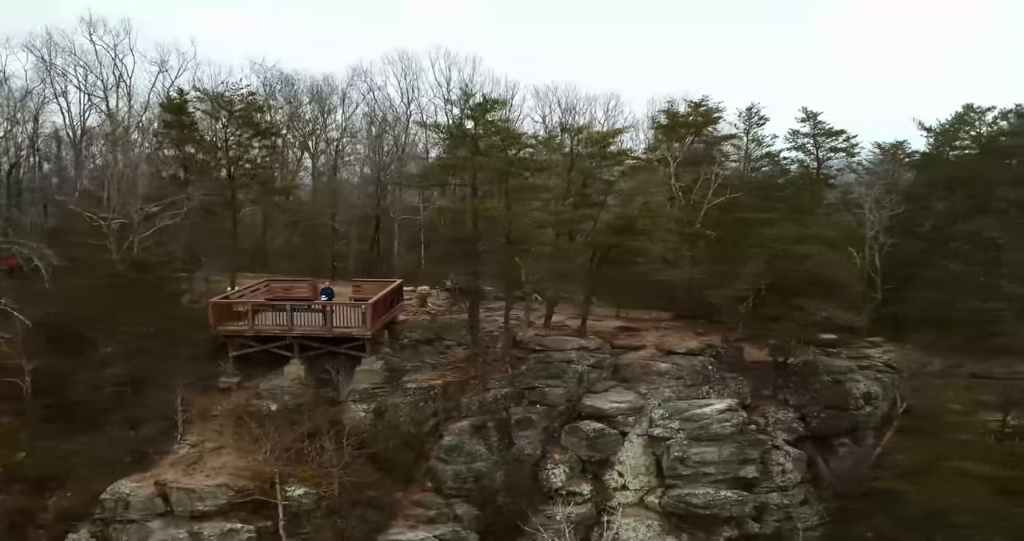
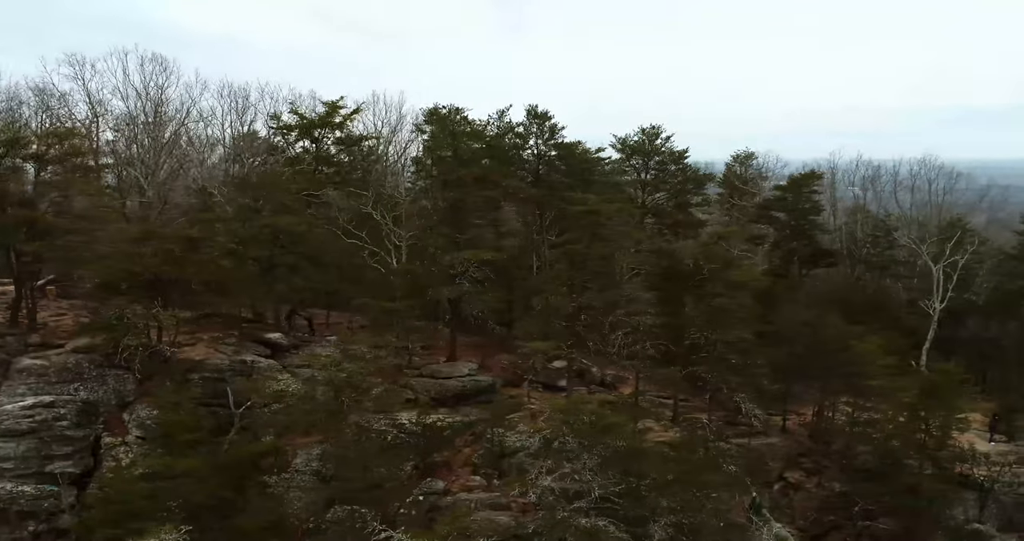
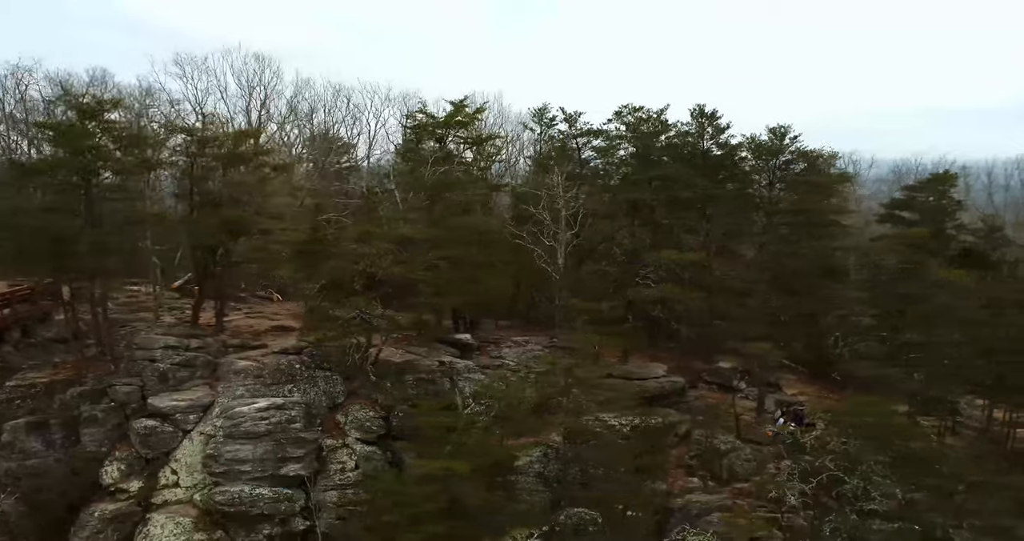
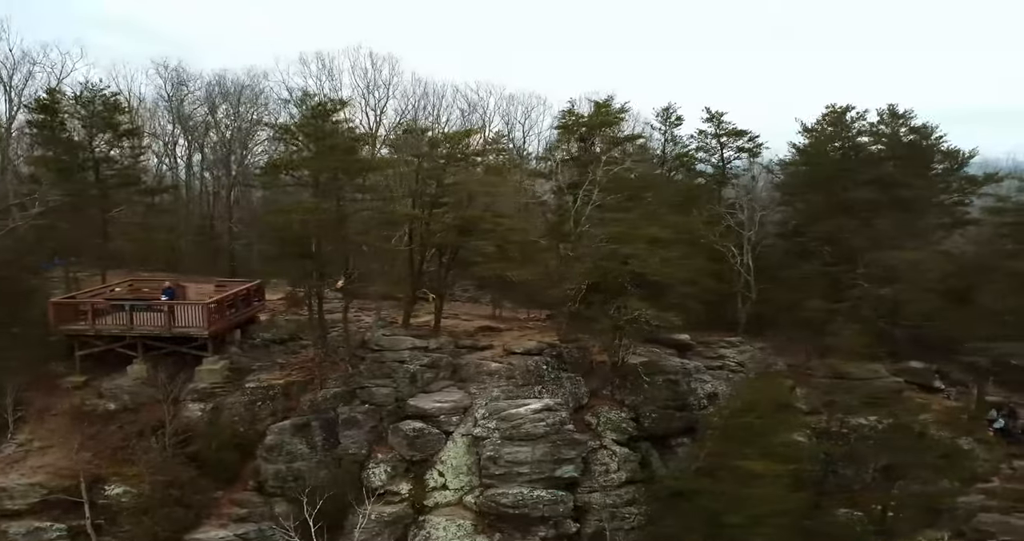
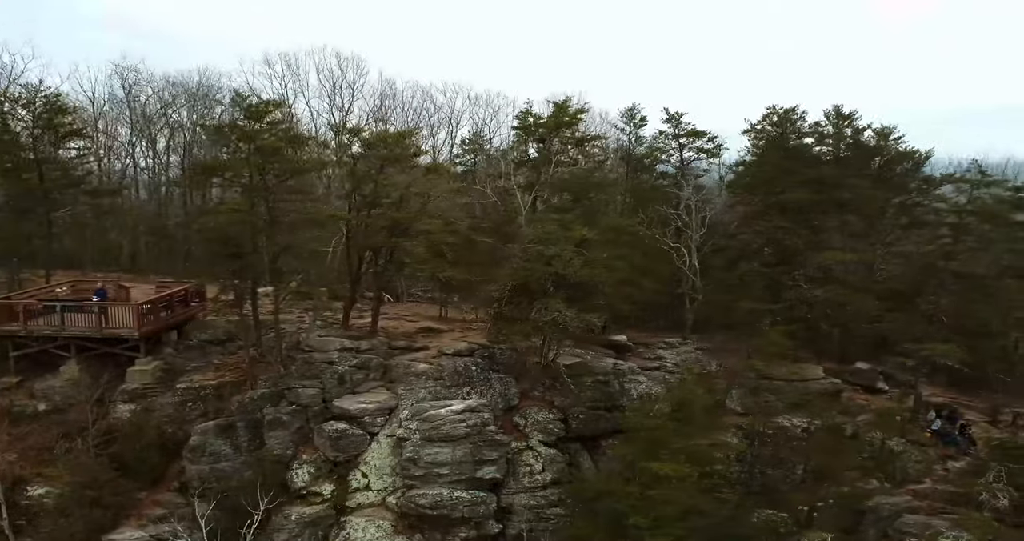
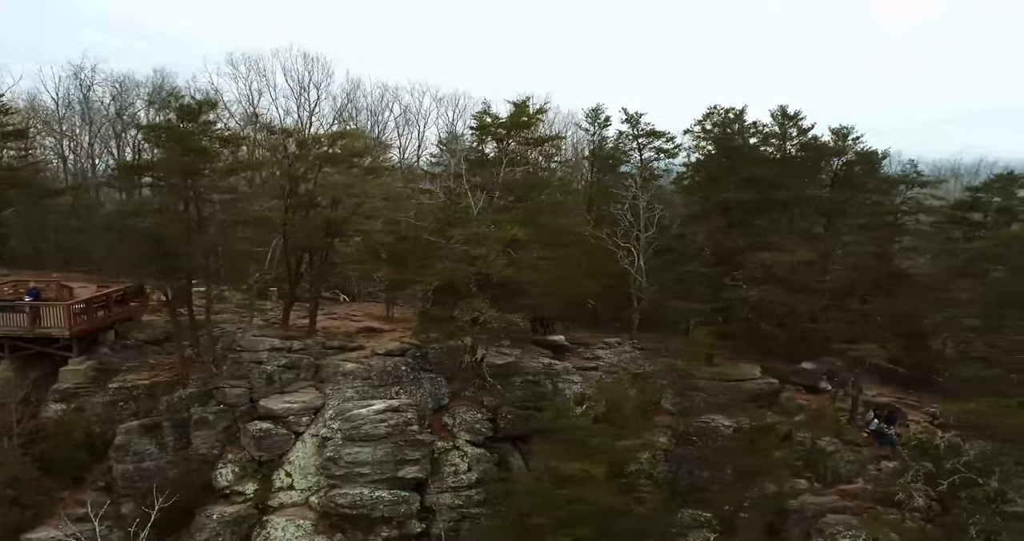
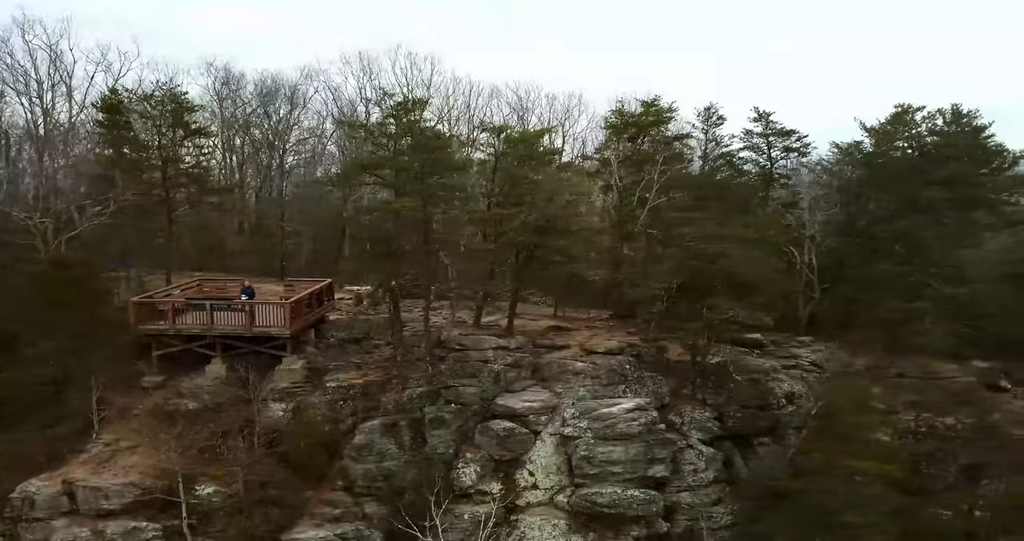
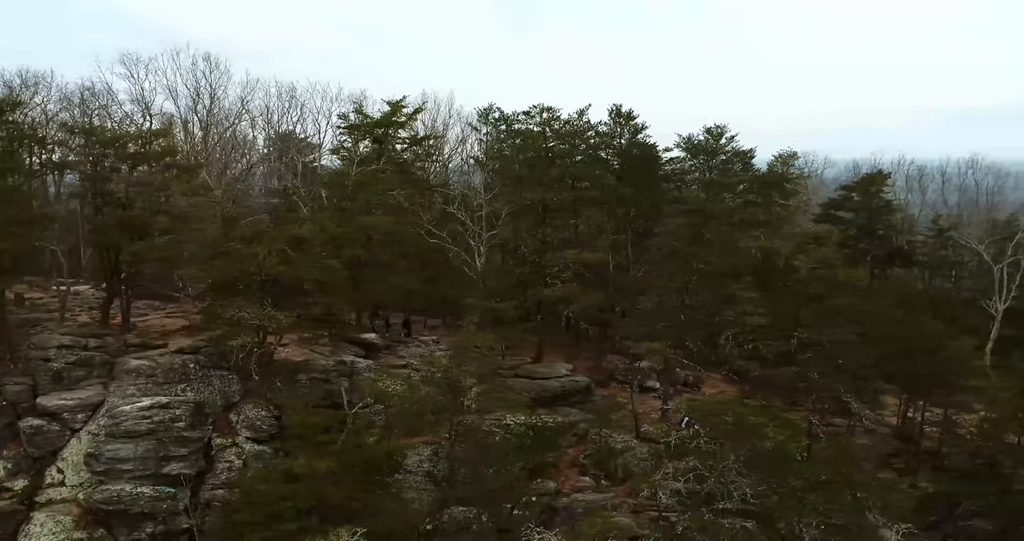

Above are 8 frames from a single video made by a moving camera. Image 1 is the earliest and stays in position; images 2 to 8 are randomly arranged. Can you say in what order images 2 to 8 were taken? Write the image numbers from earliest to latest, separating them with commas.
7, 4, 5, 6, 3, 8, 2
